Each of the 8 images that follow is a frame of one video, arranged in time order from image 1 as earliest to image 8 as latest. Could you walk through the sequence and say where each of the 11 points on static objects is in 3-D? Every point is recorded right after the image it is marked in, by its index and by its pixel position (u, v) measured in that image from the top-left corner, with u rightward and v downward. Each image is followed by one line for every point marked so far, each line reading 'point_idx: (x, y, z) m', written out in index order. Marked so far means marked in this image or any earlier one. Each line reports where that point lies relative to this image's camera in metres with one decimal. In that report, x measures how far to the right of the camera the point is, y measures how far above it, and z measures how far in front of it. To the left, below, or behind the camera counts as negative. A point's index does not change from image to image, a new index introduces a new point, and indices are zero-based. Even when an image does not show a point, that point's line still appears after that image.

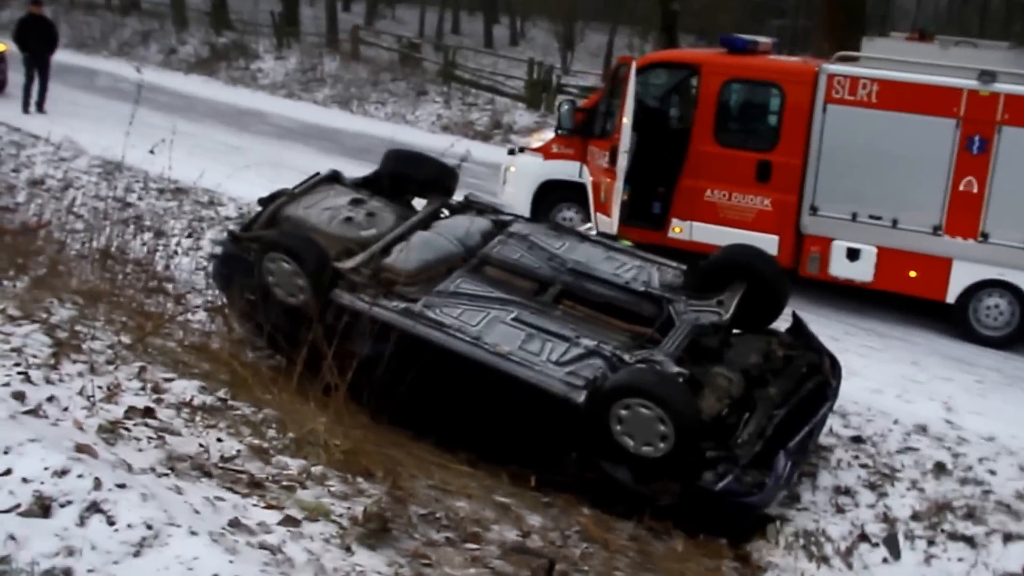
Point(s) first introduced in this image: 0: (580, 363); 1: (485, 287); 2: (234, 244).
0: (+0.3, -0.3, +6.2) m
1: (-0.1, 0.0, +6.7) m
2: (-1.3, +0.2, +7.2) m
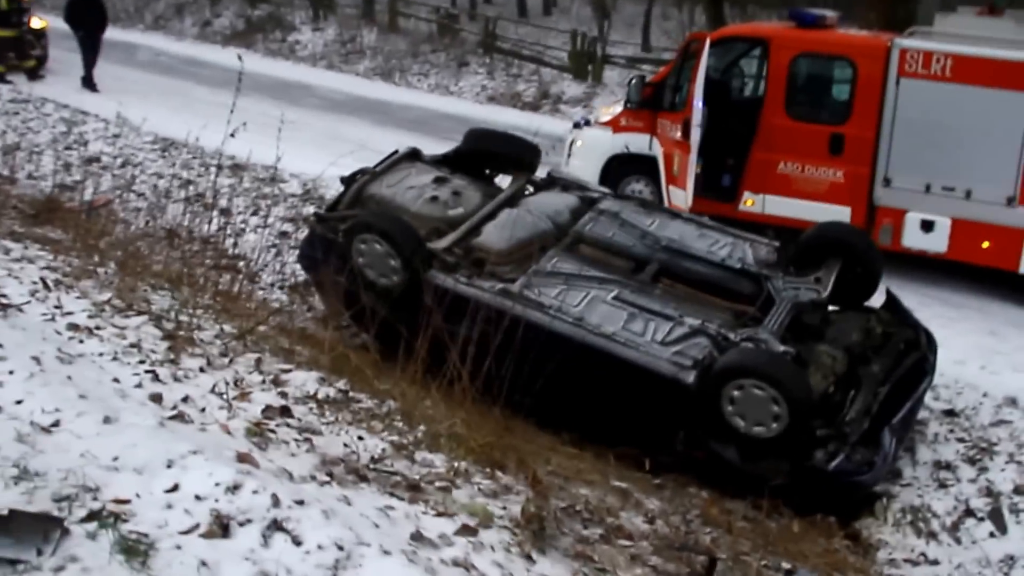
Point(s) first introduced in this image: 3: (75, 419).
0: (+0.7, -0.2, +6.2) m
1: (+0.3, +0.1, +6.7) m
2: (-0.9, +0.3, +7.2) m
3: (-1.2, -0.4, +4.1) m
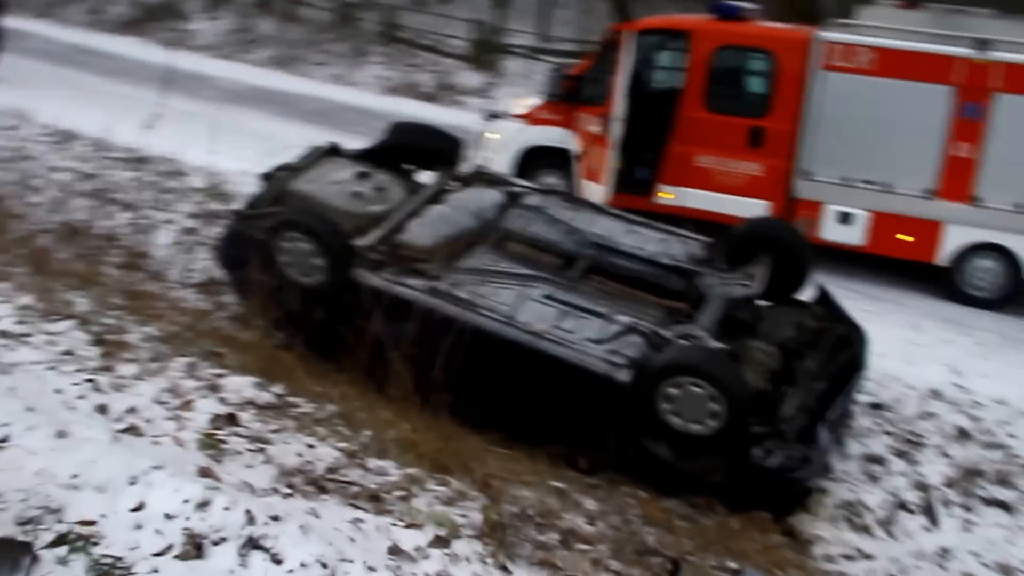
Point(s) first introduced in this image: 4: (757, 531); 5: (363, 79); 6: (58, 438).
0: (+0.4, -0.2, +6.1) m
1: (0.0, +0.1, +6.6) m
2: (-1.3, +0.3, +6.9) m
3: (-1.3, -0.4, +3.9) m
4: (+1.0, -1.0, +5.9) m
5: (-1.3, +1.8, +12.7) m
6: (-1.2, -0.4, +3.9) m
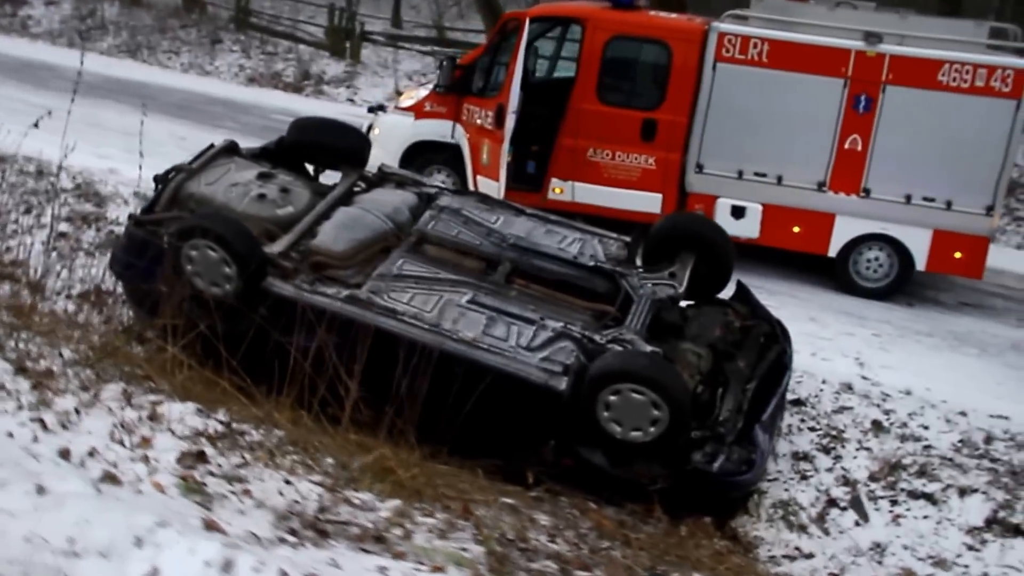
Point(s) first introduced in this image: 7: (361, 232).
0: (+0.2, -0.2, +6.0) m
1: (-0.4, +0.1, +6.4) m
2: (-1.7, +0.3, +6.5) m
3: (-1.2, -0.5, +3.5) m
4: (+0.8, -1.0, +5.8) m
5: (-2.6, +1.9, +12.2) m
6: (-1.1, -0.5, +3.5) m
7: (-0.7, +0.2, +6.5) m
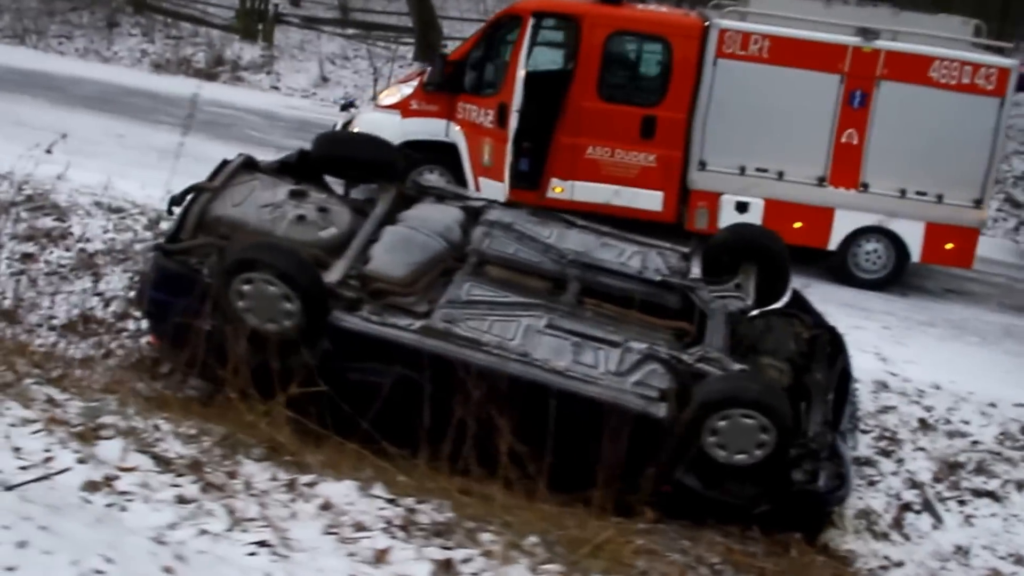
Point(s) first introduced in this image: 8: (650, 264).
0: (+0.5, -0.3, +5.7) m
1: (-0.1, 0.0, +6.0) m
2: (-1.4, +0.1, +5.9) m
3: (-0.4, -0.7, +3.0) m
4: (+1.2, -1.1, +5.7) m
5: (-3.4, +1.9, +11.2) m
6: (-0.3, -0.7, +3.1) m
7: (-0.4, +0.1, +6.1) m
8: (+0.6, +0.1, +6.4) m
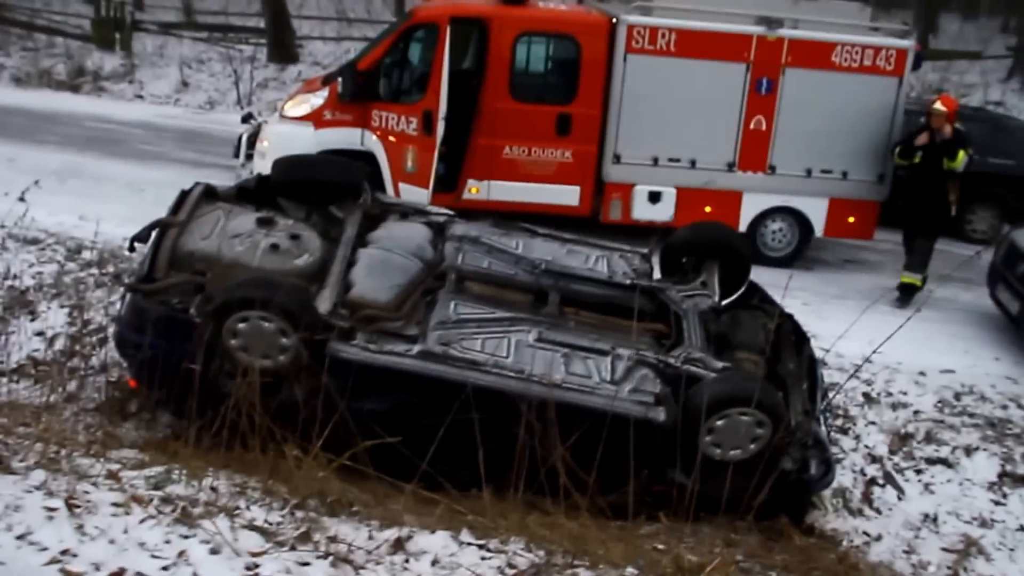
0: (+0.5, -0.4, +5.9) m
1: (-0.1, -0.1, +6.0) m
2: (-1.4, -0.1, +5.7) m
3: (+0.2, -0.9, +3.1) m
4: (+1.2, -1.1, +6.0) m
5: (-4.5, +1.7, +10.5) m
6: (+0.2, -0.9, +3.1) m
7: (-0.5, 0.0, +6.0) m
8: (+0.5, +0.1, +6.5) m
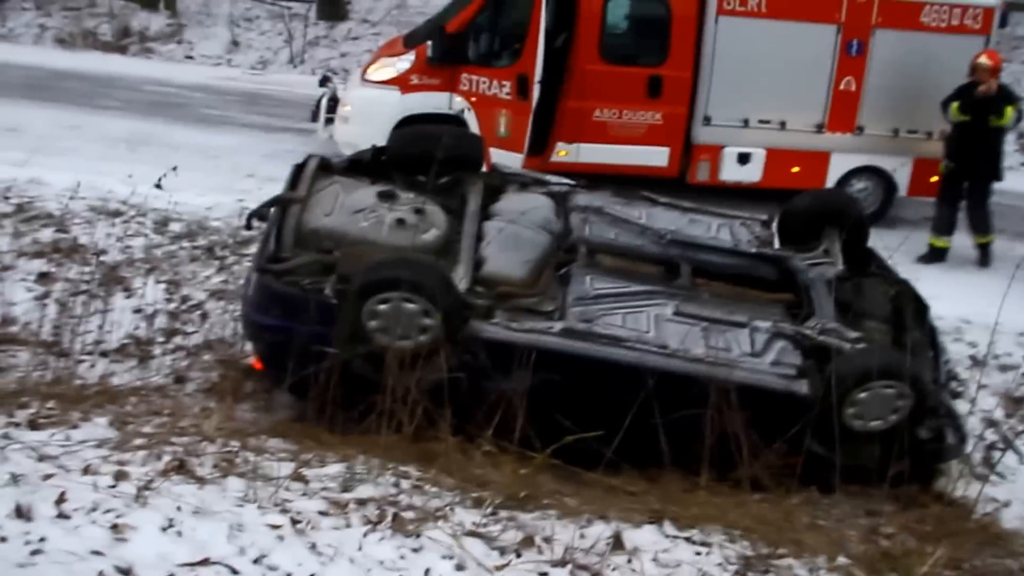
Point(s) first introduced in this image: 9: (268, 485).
0: (+1.1, -0.3, +5.8) m
1: (+0.4, 0.0, +5.8) m
2: (-0.9, 0.0, +5.5) m
3: (+0.8, -0.9, +3.0) m
4: (+1.8, -0.9, +5.9) m
5: (-4.1, +1.9, +10.1) m
6: (+0.9, -0.9, +3.0) m
7: (+0.1, +0.1, +5.8) m
8: (+1.0, +0.2, +6.4) m
9: (-0.7, -0.6, +4.2) m
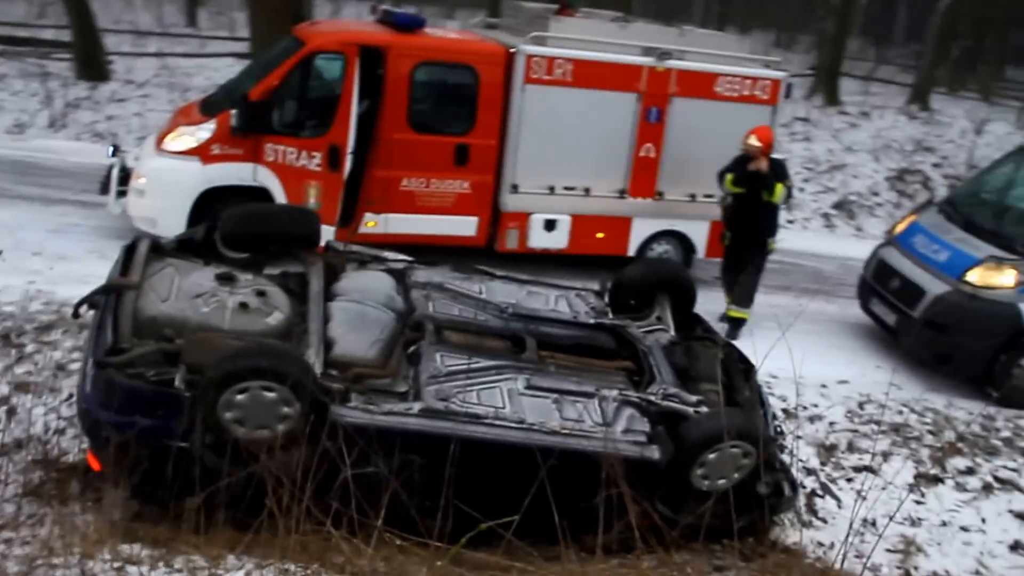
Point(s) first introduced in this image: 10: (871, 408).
0: (+0.5, -0.5, +5.8) m
1: (-0.2, -0.3, +5.8) m
2: (-1.3, -0.3, +5.2) m
3: (+0.9, -1.1, +3.0) m
4: (+1.2, -1.2, +6.1) m
5: (-5.5, +1.3, +9.1) m
6: (+0.9, -1.1, +3.1) m
7: (-0.5, -0.2, +5.7) m
8: (+0.3, -0.1, +6.4) m
9: (-0.9, -0.9, +3.9) m
10: (+1.9, -0.6, +7.8) m
